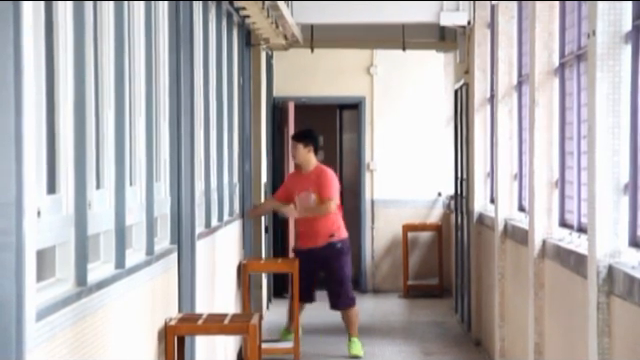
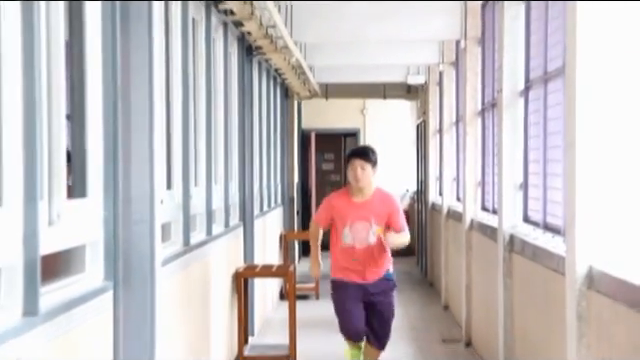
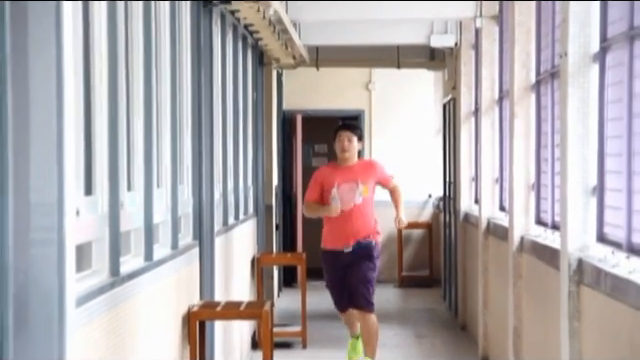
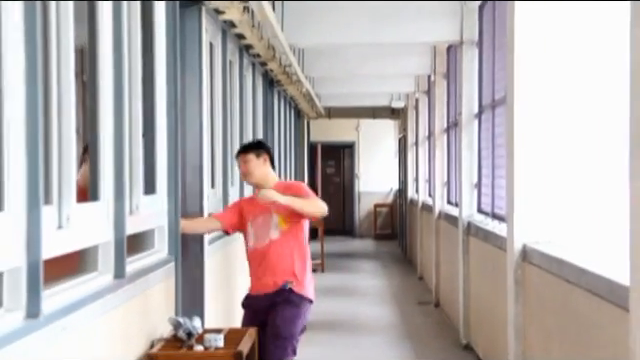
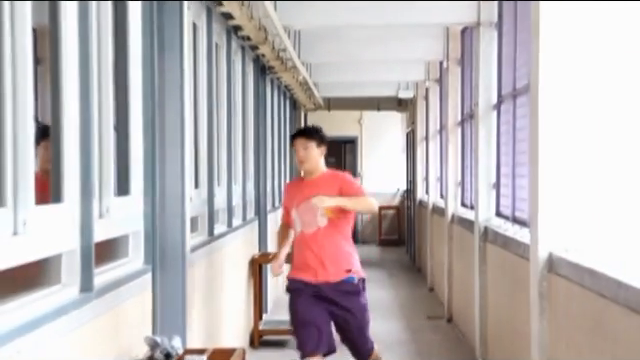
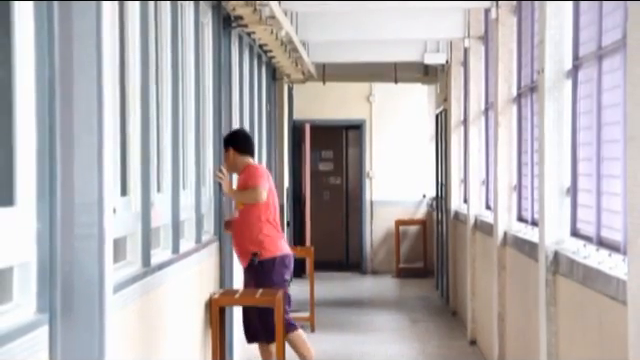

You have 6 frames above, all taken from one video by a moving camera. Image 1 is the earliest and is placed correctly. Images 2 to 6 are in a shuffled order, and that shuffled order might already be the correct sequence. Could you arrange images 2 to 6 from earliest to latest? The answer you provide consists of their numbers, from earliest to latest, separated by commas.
3, 6, 2, 5, 4
